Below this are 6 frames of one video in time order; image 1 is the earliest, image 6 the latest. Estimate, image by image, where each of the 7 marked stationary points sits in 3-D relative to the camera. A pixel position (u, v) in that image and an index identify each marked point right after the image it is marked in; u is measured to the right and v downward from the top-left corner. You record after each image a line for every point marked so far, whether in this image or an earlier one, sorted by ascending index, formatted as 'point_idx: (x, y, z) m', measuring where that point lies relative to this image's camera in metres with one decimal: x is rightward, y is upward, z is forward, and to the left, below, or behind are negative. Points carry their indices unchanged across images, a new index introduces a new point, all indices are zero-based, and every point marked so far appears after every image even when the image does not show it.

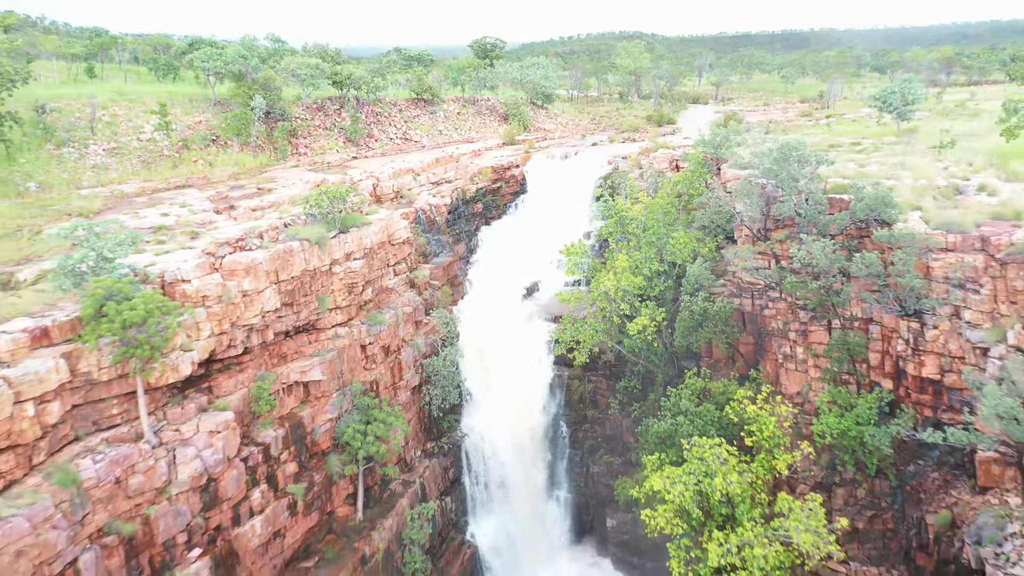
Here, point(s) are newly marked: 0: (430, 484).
0: (-2.4, -5.7, +18.2) m
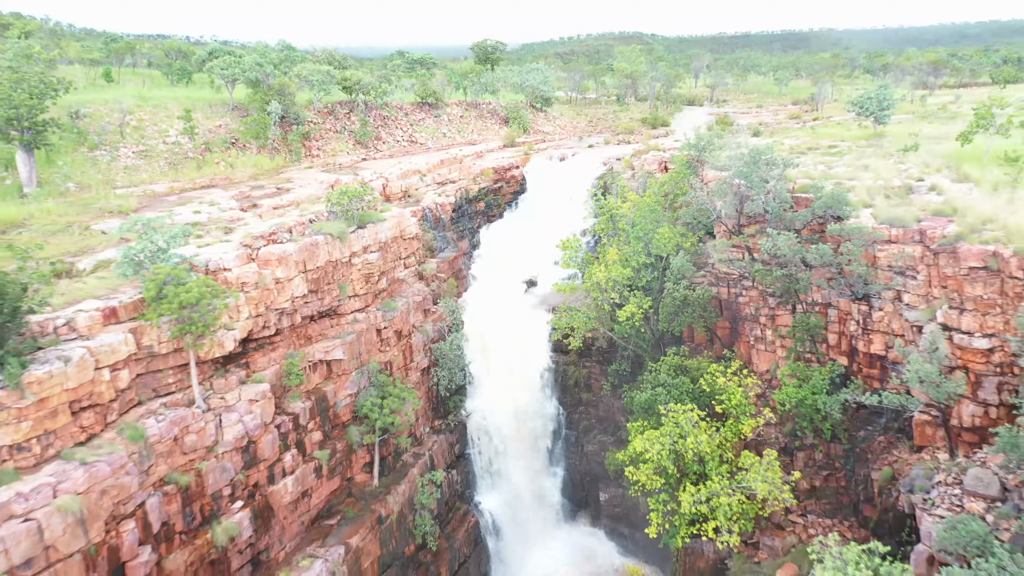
0: (-2.4, -5.4, +20.0) m
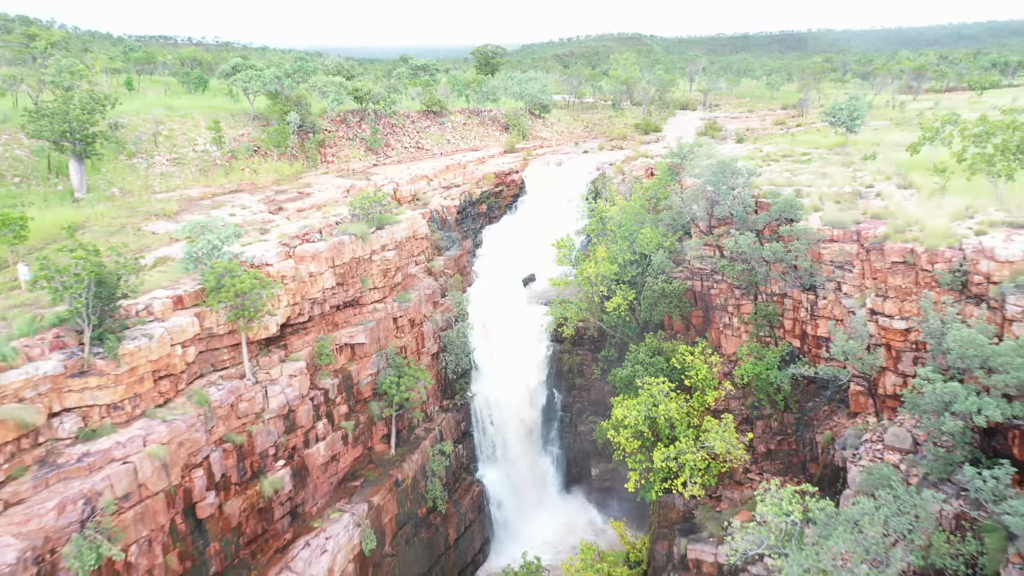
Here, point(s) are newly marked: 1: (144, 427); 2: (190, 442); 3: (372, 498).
0: (-2.4, -5.2, +22.5) m
1: (-7.9, -3.0, +13.3) m
2: (-7.2, -3.4, +13.8) m
3: (-4.1, -6.2, +18.2) m
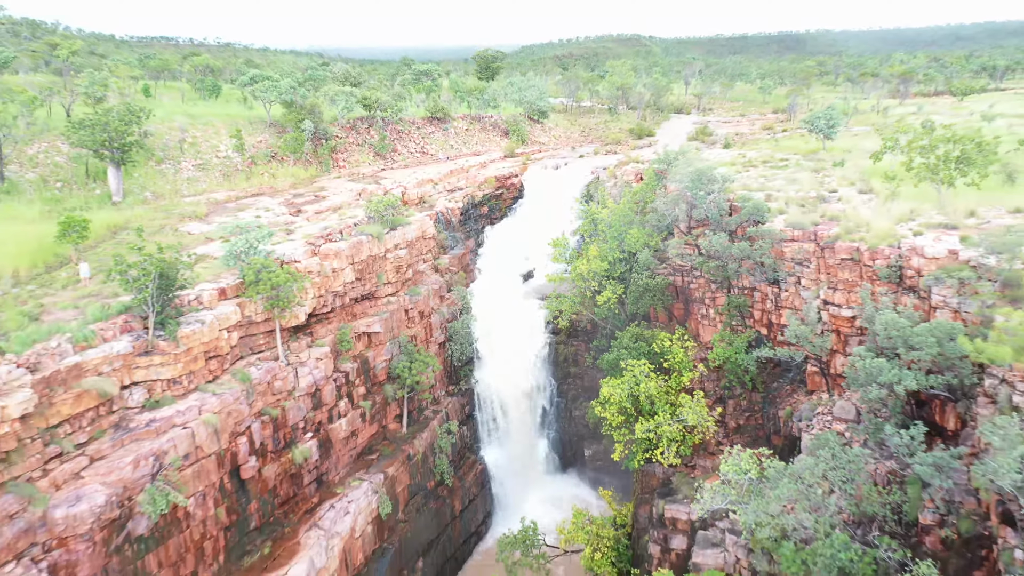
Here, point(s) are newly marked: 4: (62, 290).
0: (-2.4, -5.0, +24.8) m
1: (-7.9, -2.8, +15.6) m
2: (-7.2, -3.2, +16.1) m
3: (-4.1, -6.0, +20.5) m
4: (-12.5, -0.1, +17.2) m
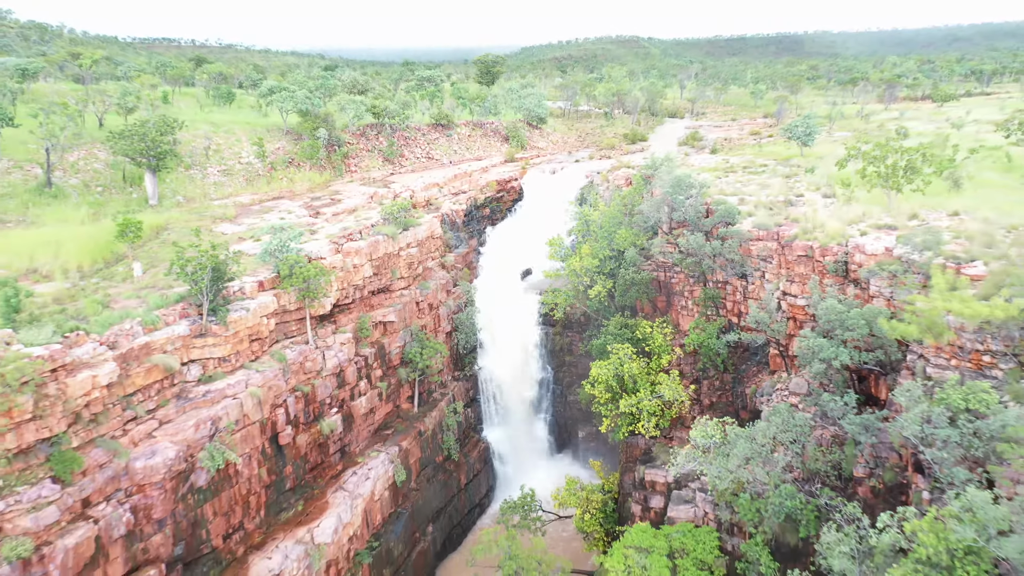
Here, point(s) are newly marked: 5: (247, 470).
0: (-2.4, -4.8, +27.5) m
1: (-7.9, -2.5, +18.2) m
2: (-7.2, -3.0, +18.8) m
3: (-4.1, -5.8, +23.2) m
4: (-12.5, +0.2, +19.8) m
5: (-7.6, -5.3, +17.9) m
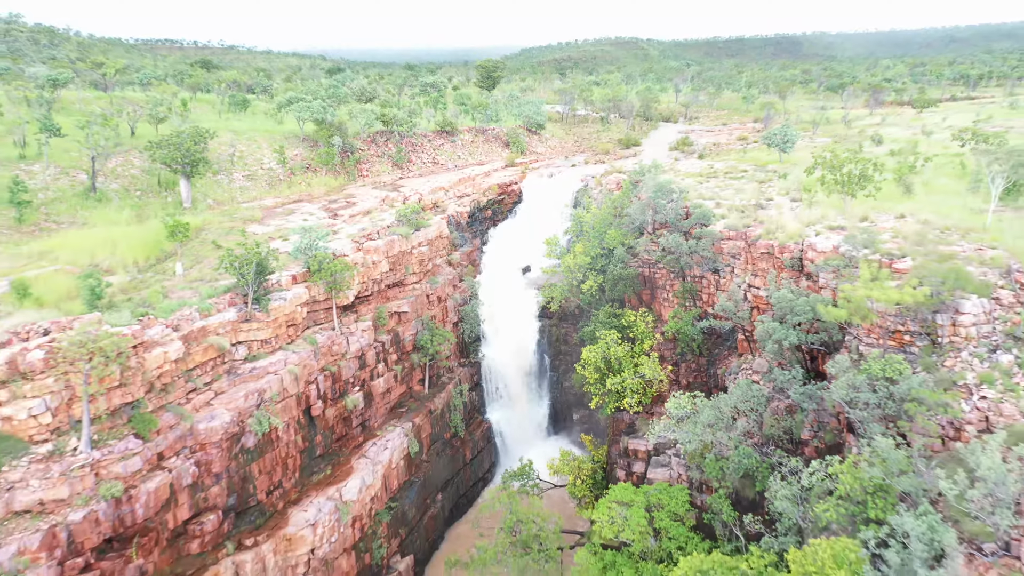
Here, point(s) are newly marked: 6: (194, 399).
0: (-2.4, -4.5, +30.4) m
1: (-7.9, -2.3, +21.2) m
2: (-7.2, -2.8, +21.8) m
3: (-4.1, -5.5, +26.2) m
4: (-12.4, +0.4, +22.8) m
5: (-7.6, -5.0, +20.9) m
6: (-9.5, -3.3, +18.5) m
